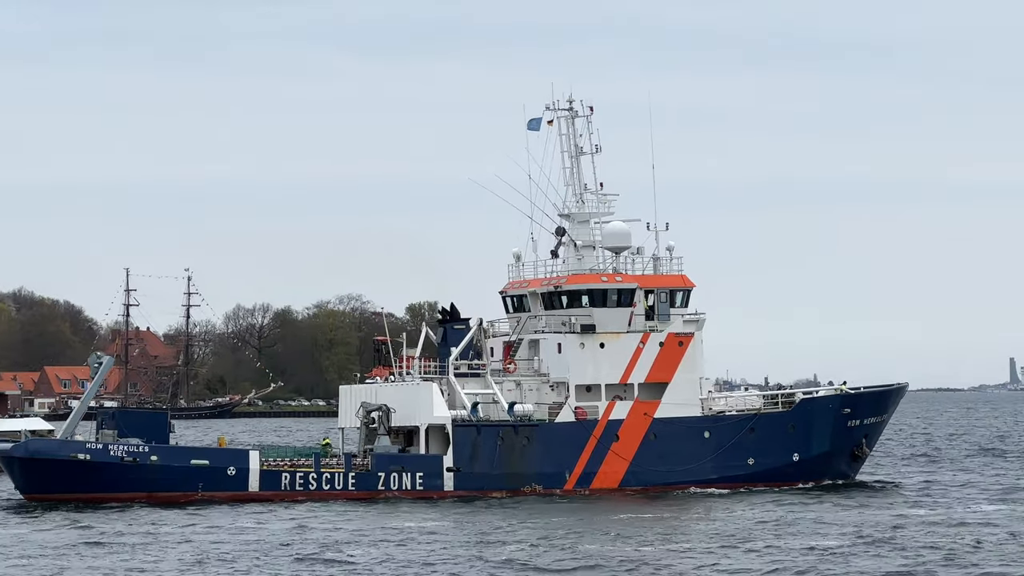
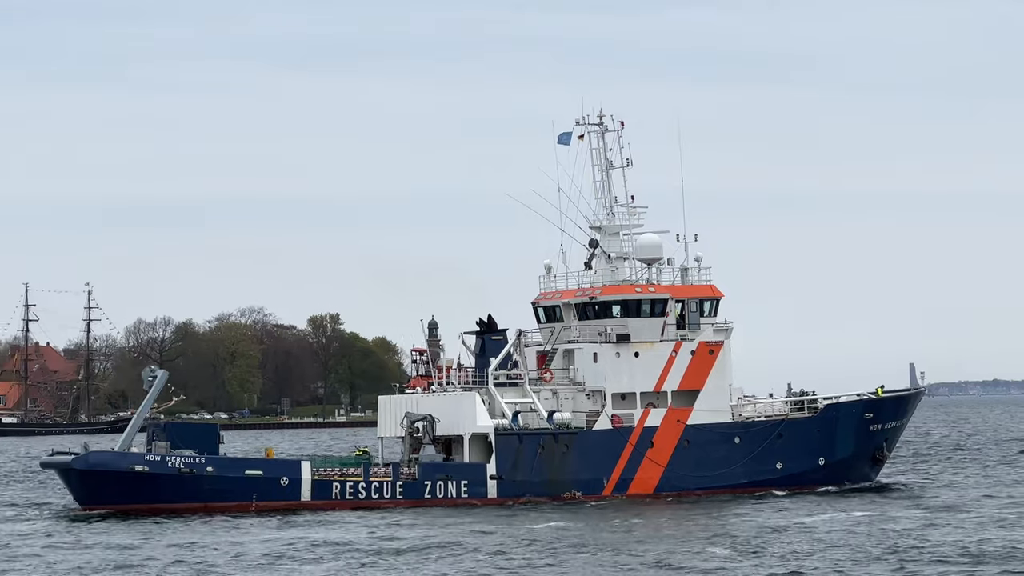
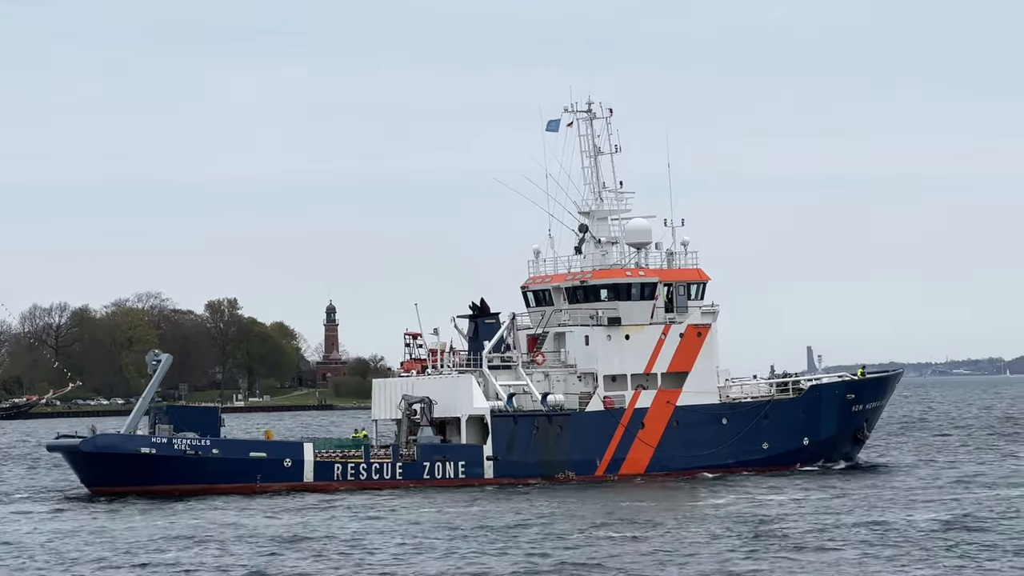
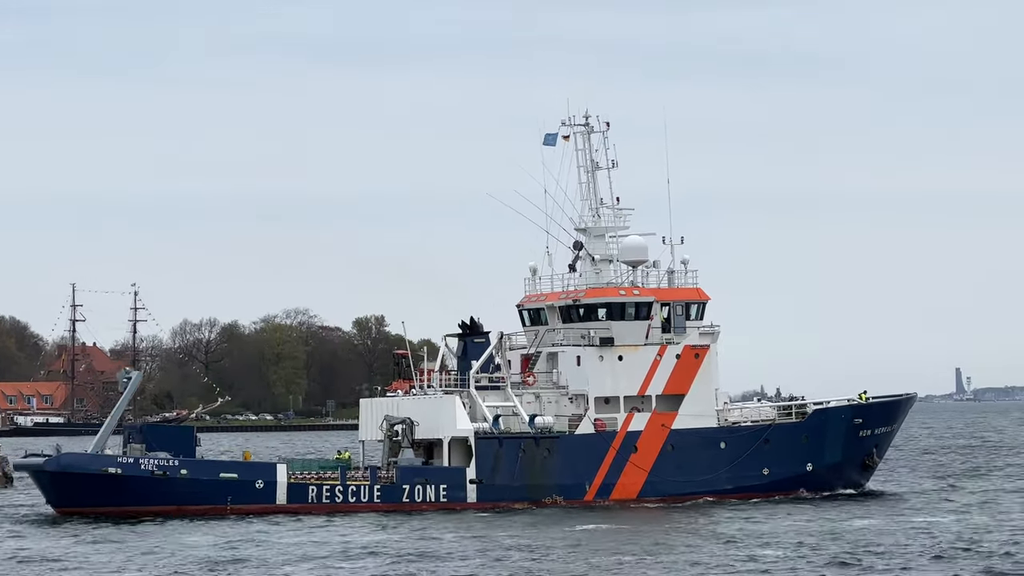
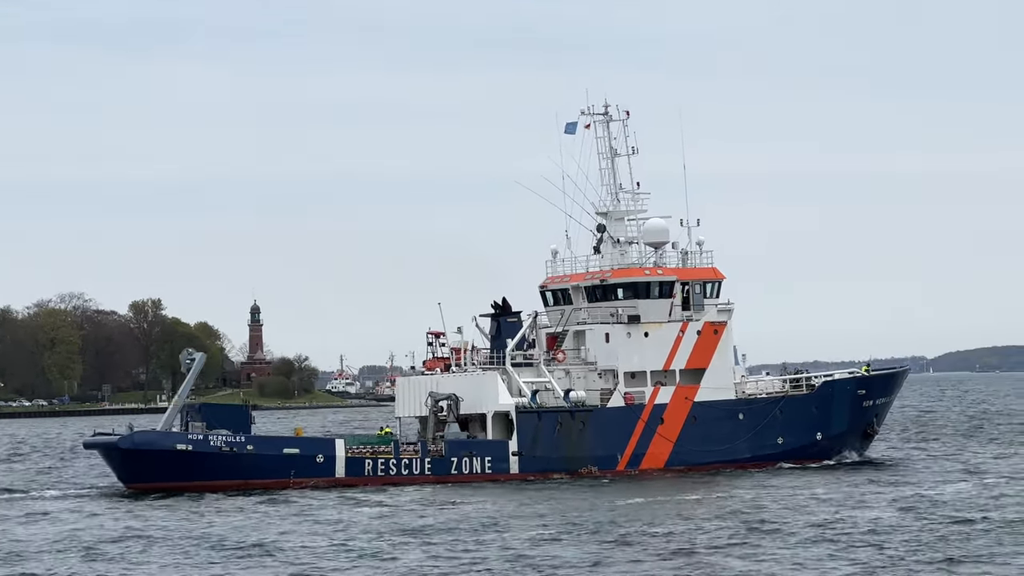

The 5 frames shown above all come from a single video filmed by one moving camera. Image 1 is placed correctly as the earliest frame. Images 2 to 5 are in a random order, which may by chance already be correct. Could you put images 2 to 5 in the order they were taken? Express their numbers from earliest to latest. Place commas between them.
4, 2, 3, 5
